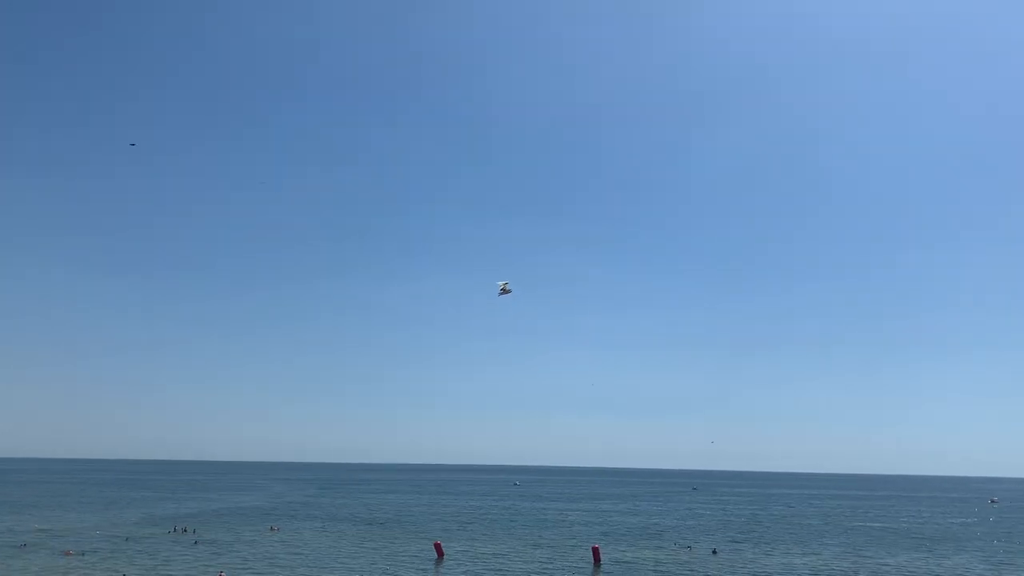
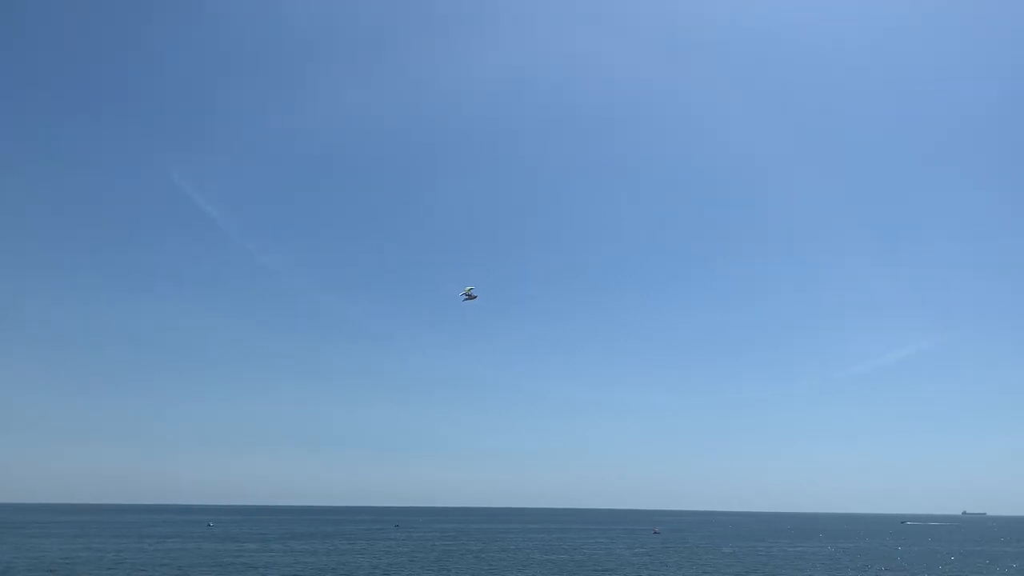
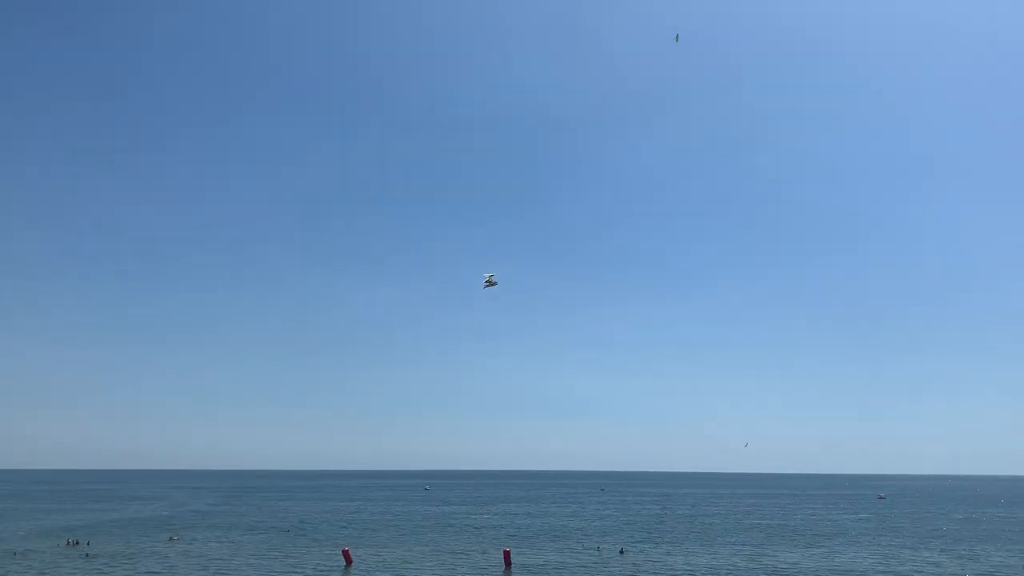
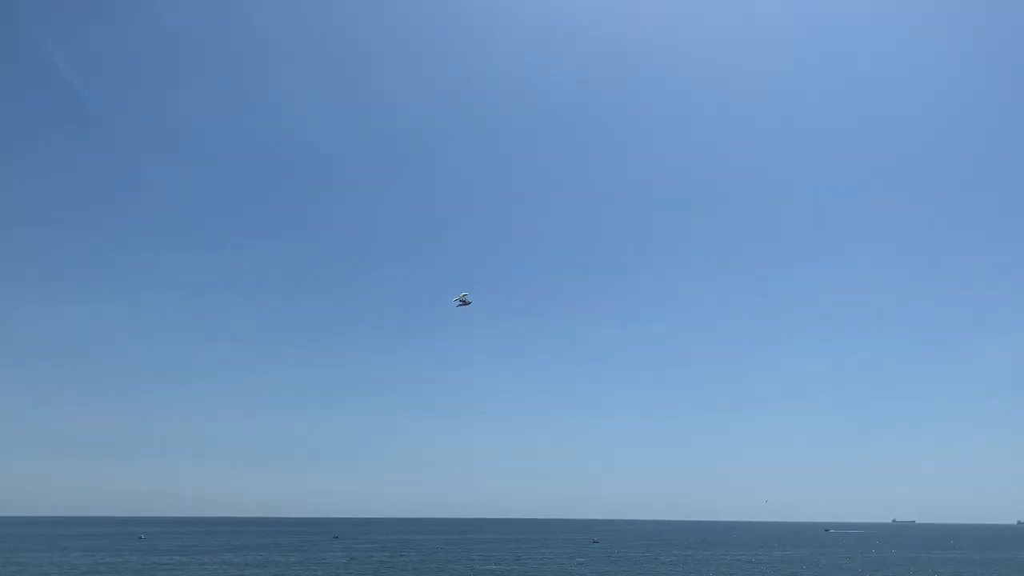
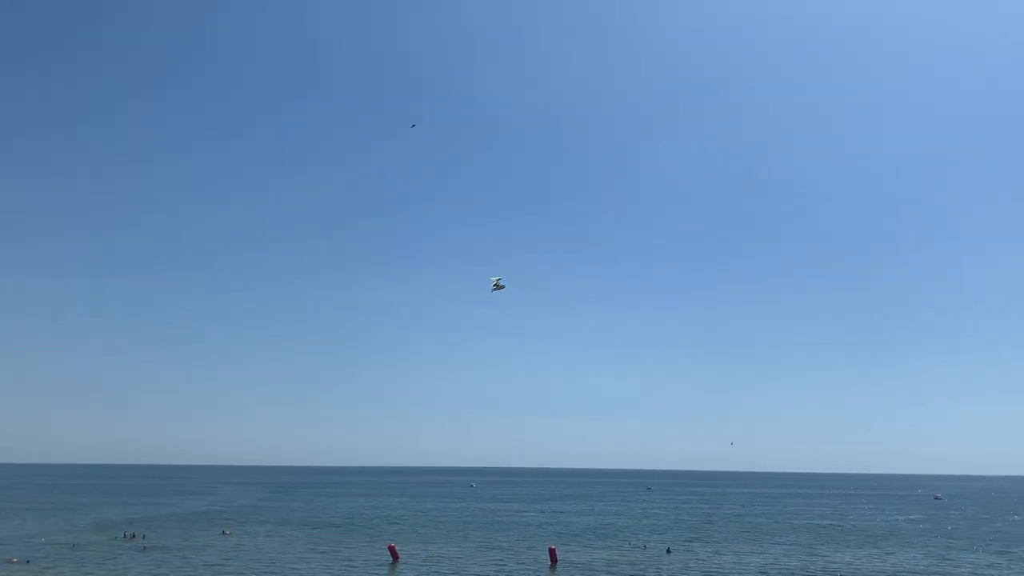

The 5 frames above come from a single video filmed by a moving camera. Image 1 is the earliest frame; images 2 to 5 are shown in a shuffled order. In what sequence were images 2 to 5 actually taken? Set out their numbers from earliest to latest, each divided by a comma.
5, 3, 2, 4
